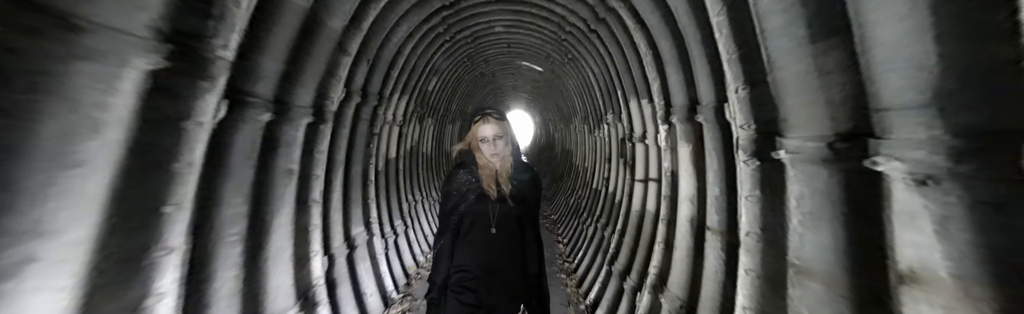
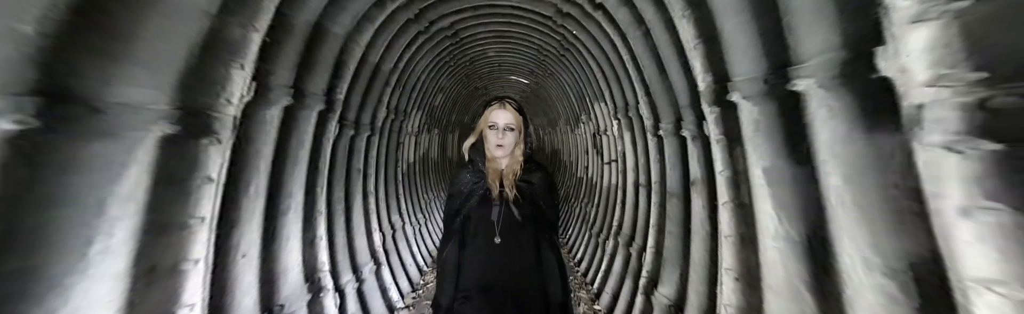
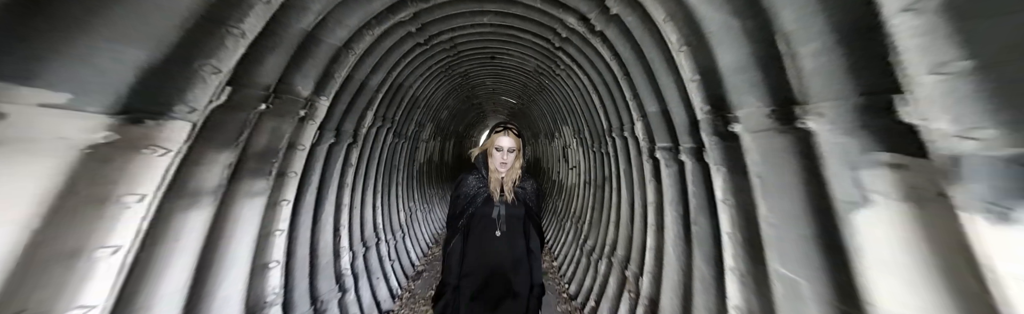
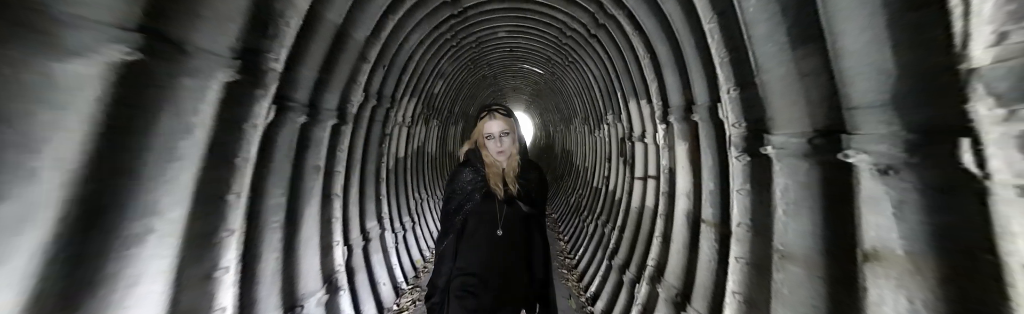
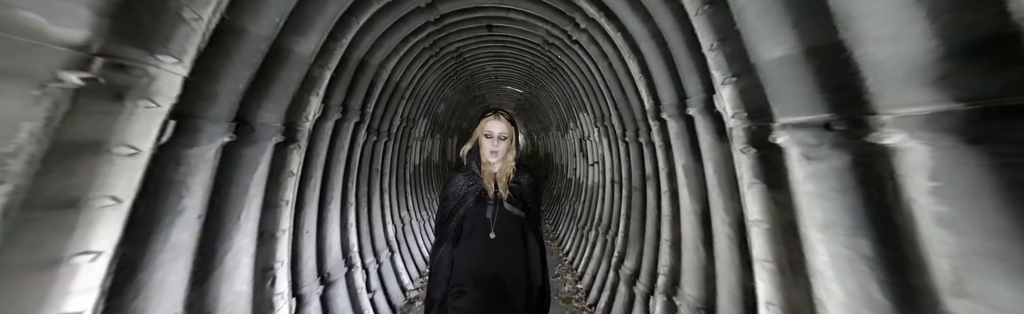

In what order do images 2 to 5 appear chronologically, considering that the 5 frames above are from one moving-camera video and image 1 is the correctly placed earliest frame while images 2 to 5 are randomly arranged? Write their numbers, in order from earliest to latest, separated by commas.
4, 2, 5, 3
